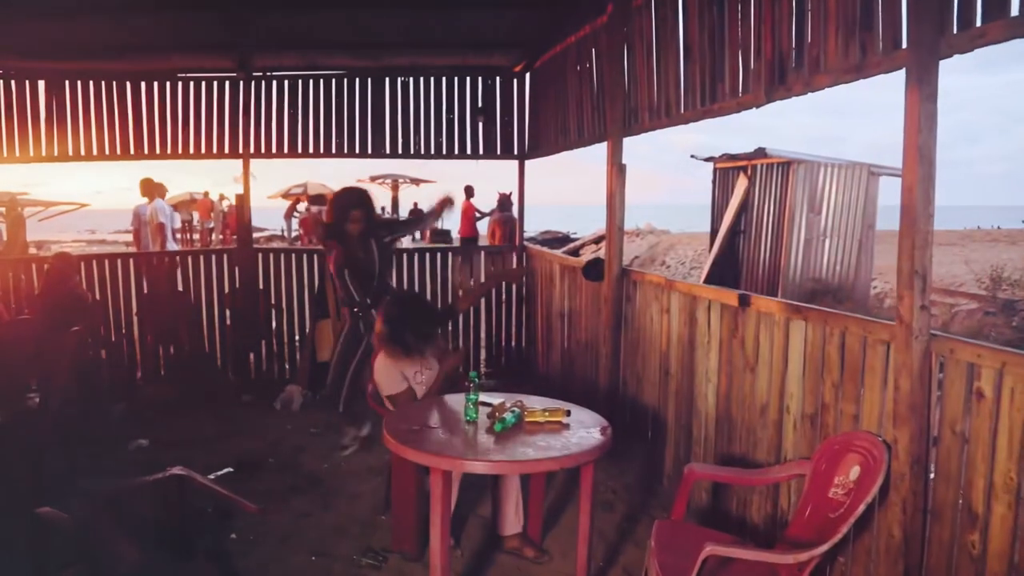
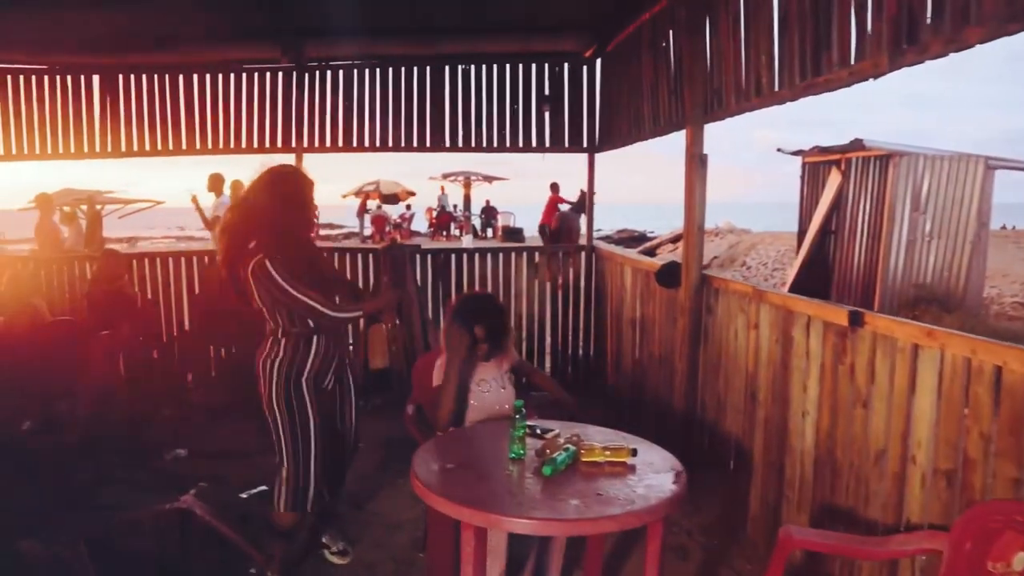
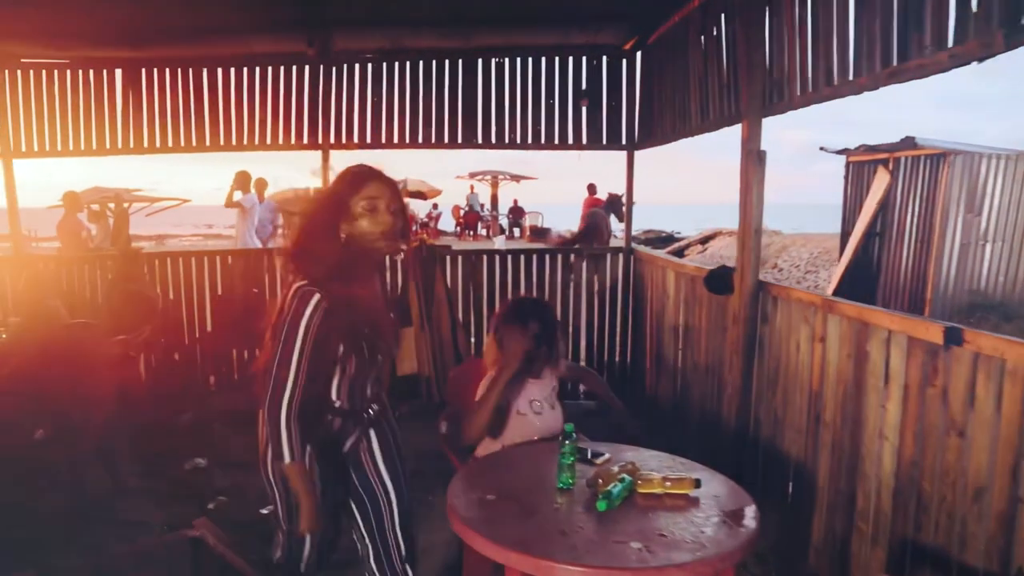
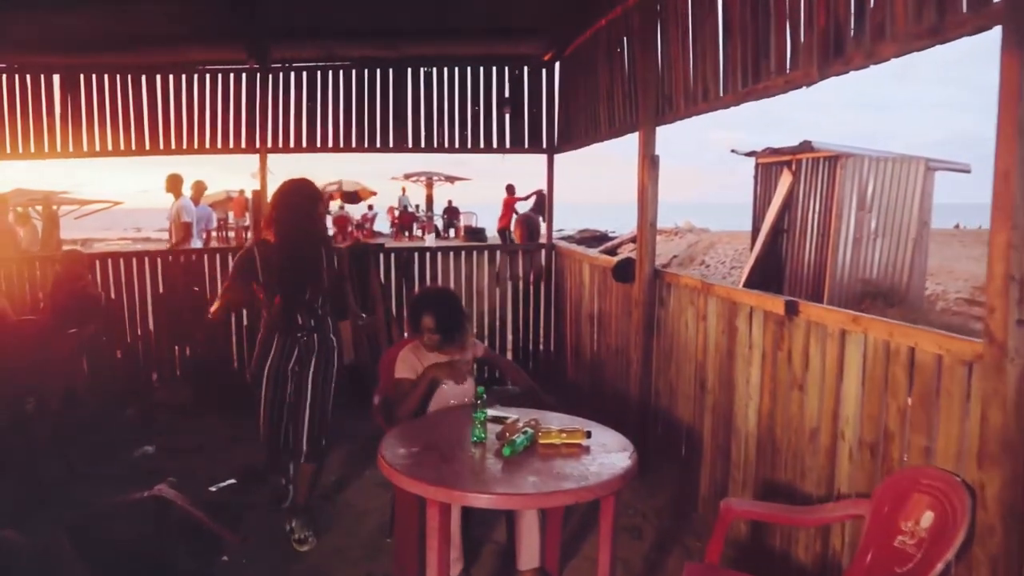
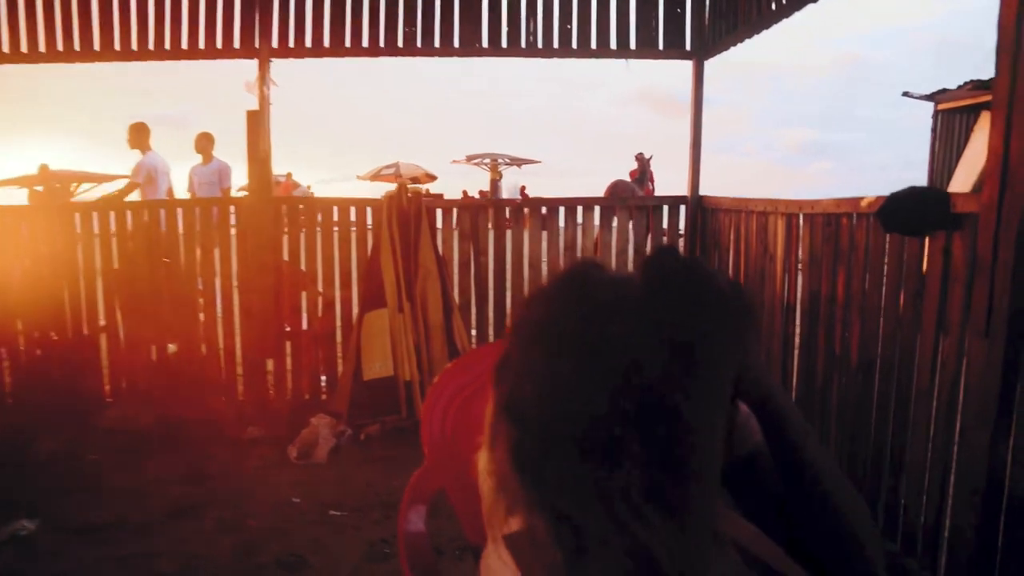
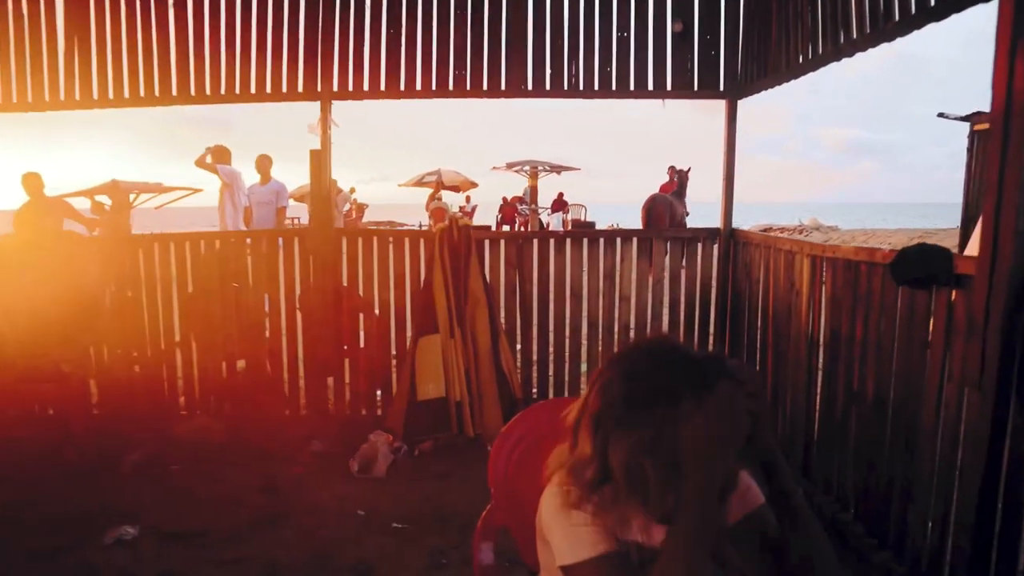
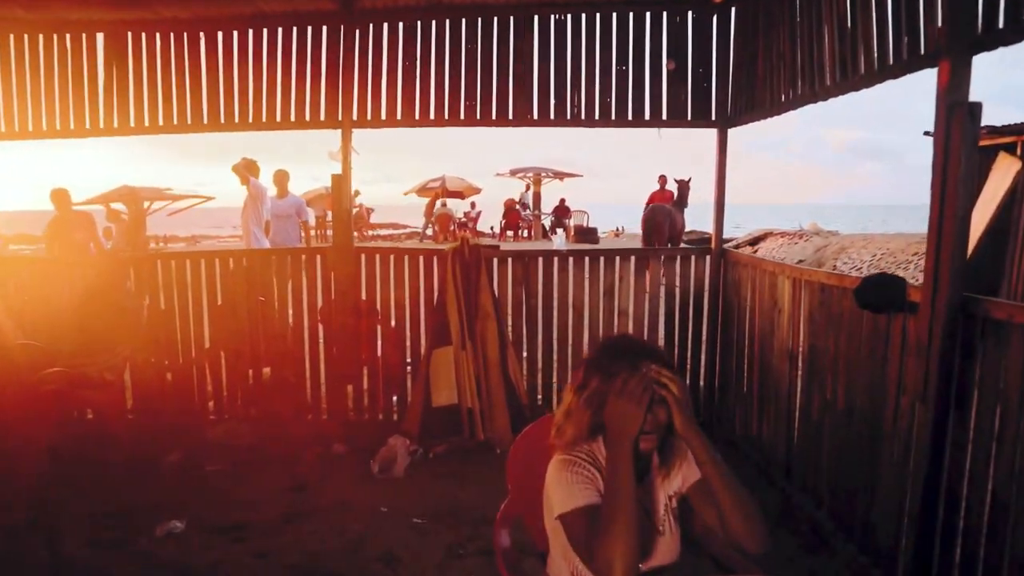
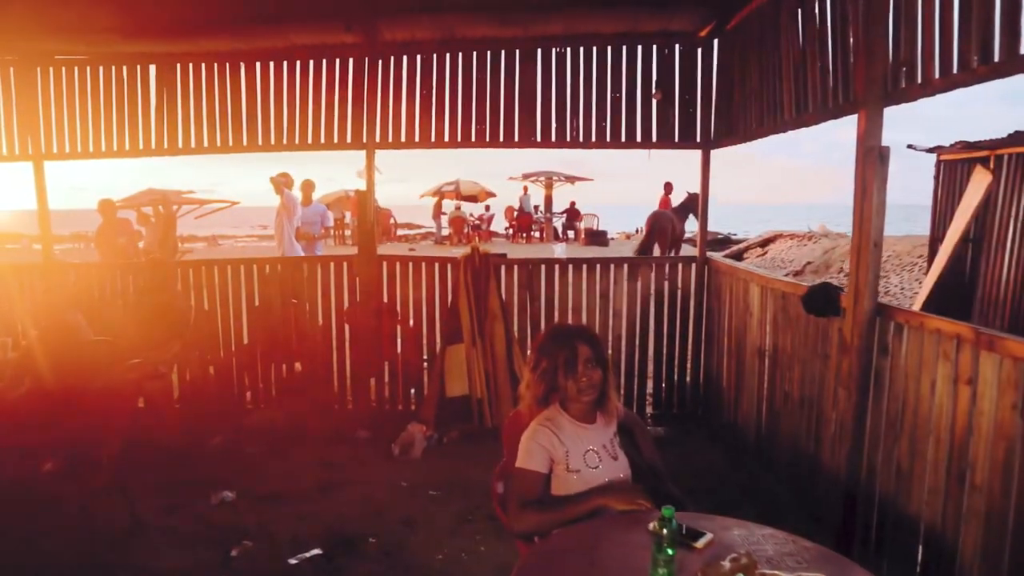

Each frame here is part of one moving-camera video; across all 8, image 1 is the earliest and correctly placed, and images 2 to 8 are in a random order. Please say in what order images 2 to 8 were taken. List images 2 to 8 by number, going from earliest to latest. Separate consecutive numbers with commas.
4, 2, 3, 8, 7, 6, 5
